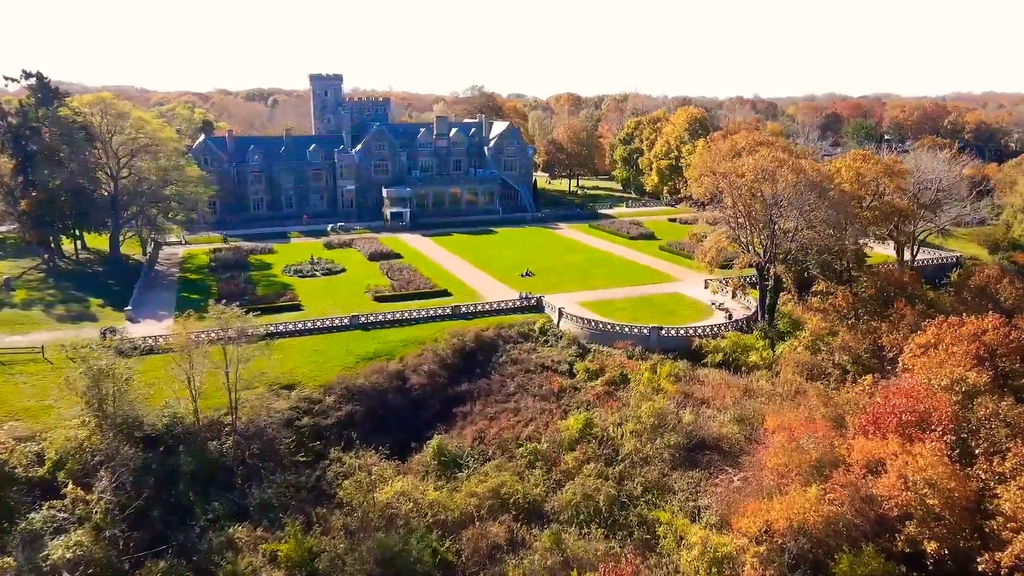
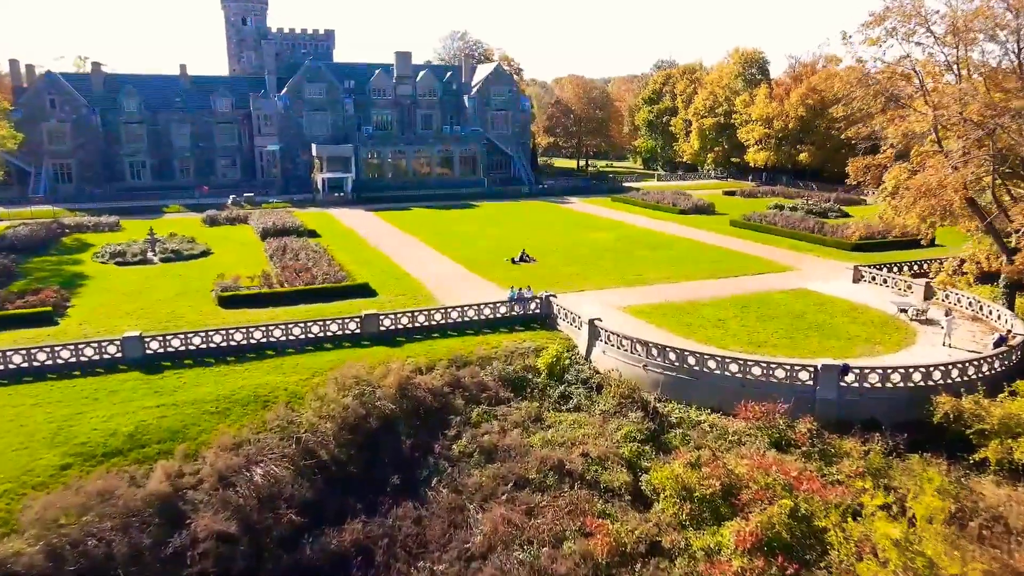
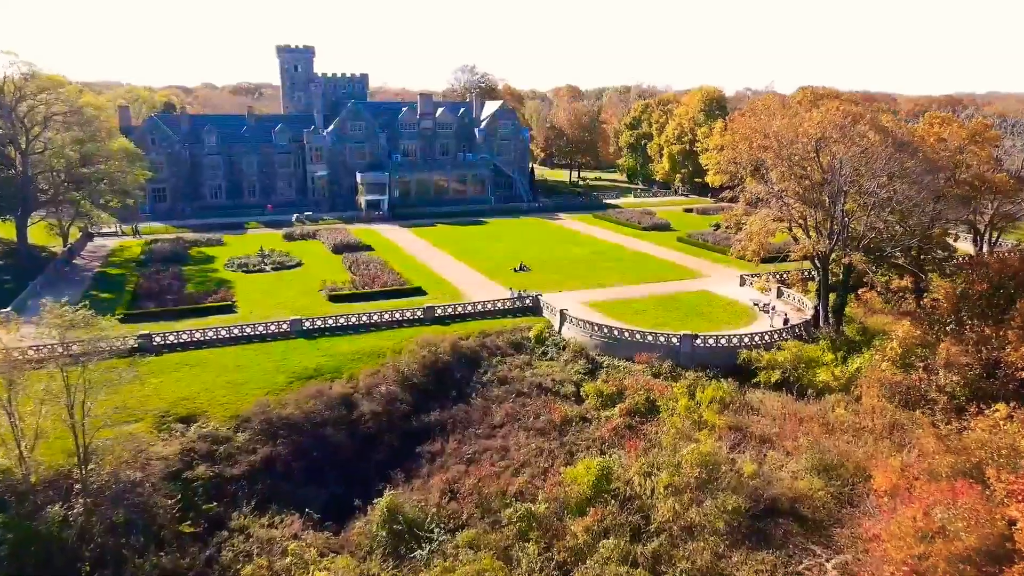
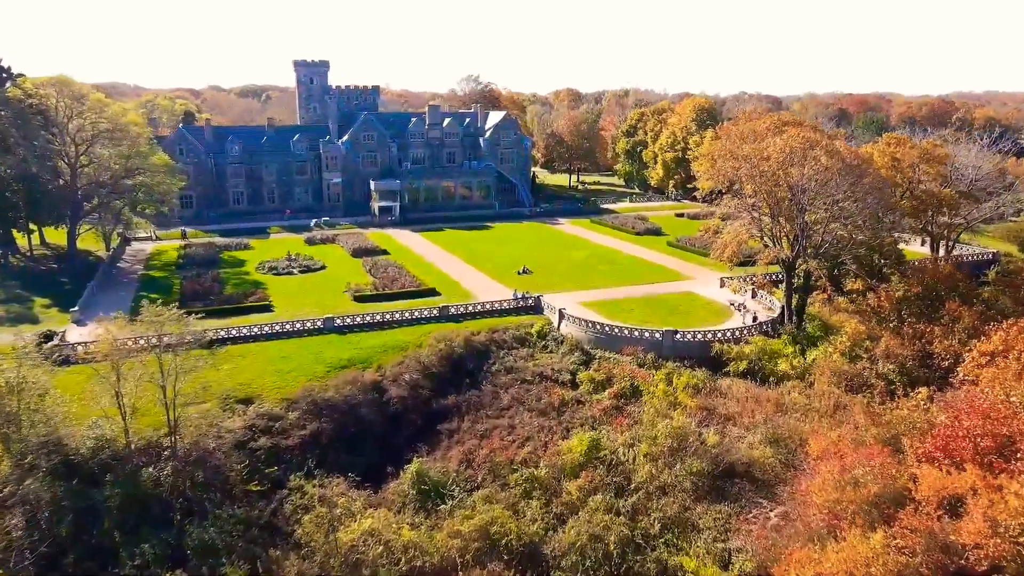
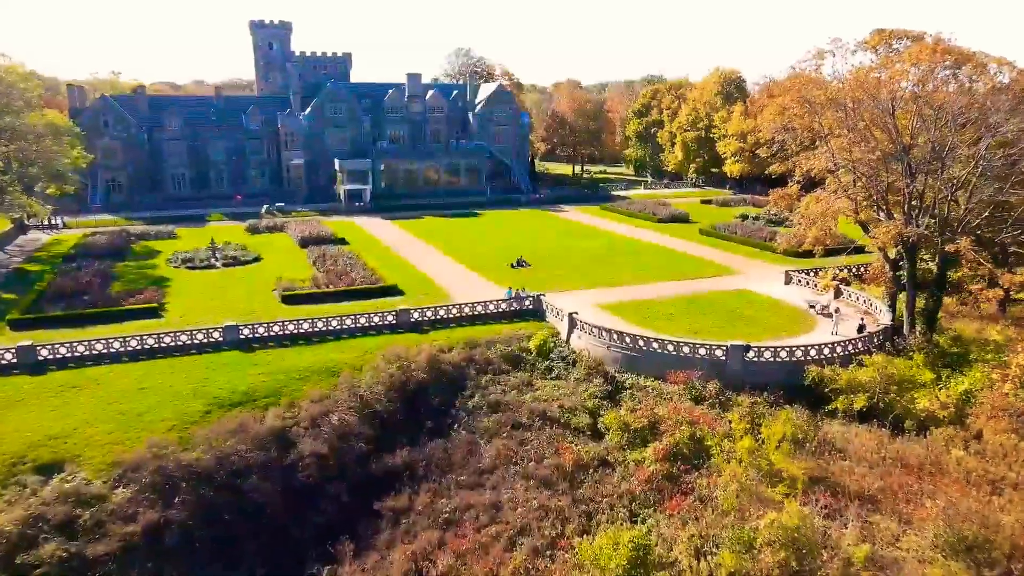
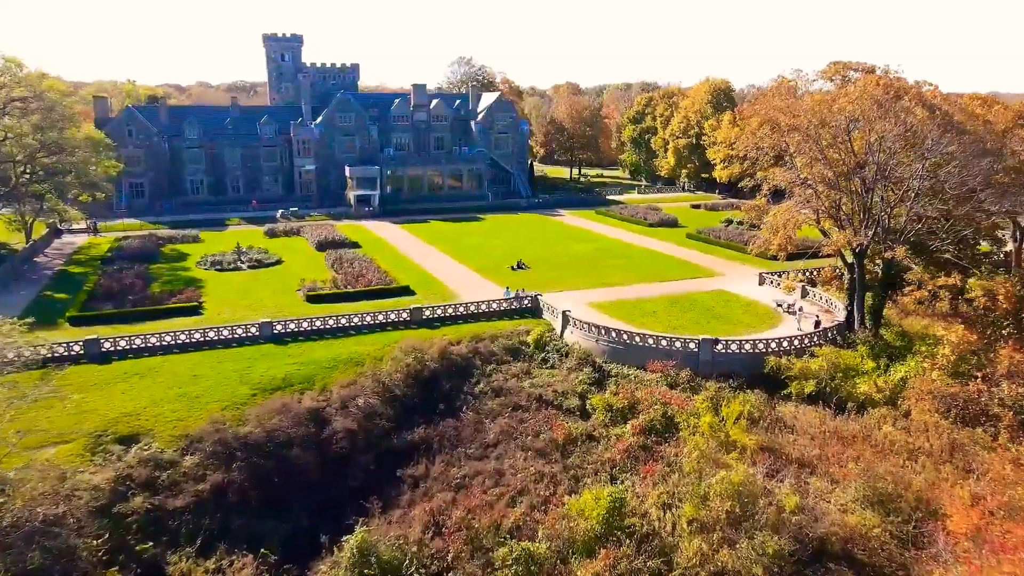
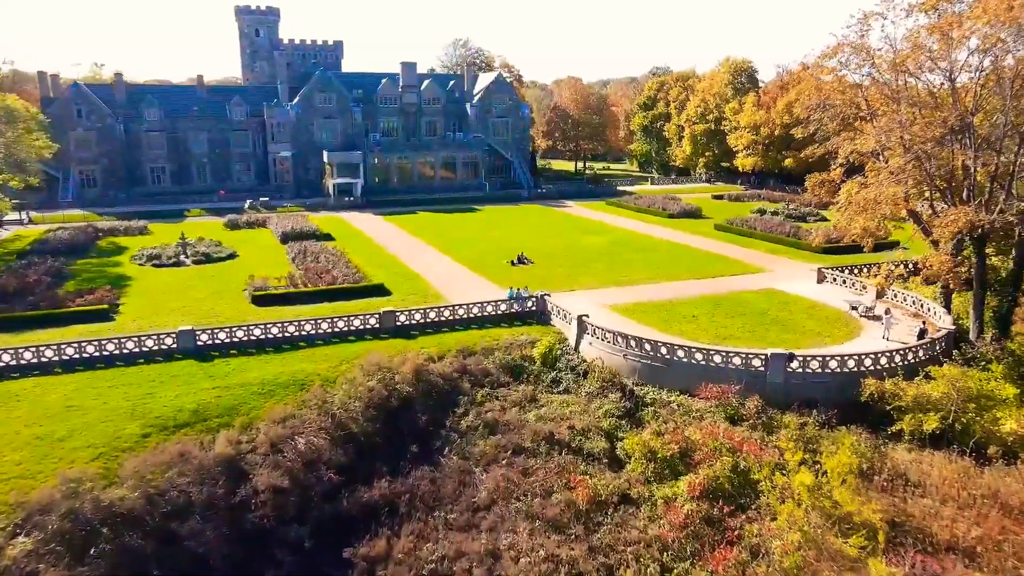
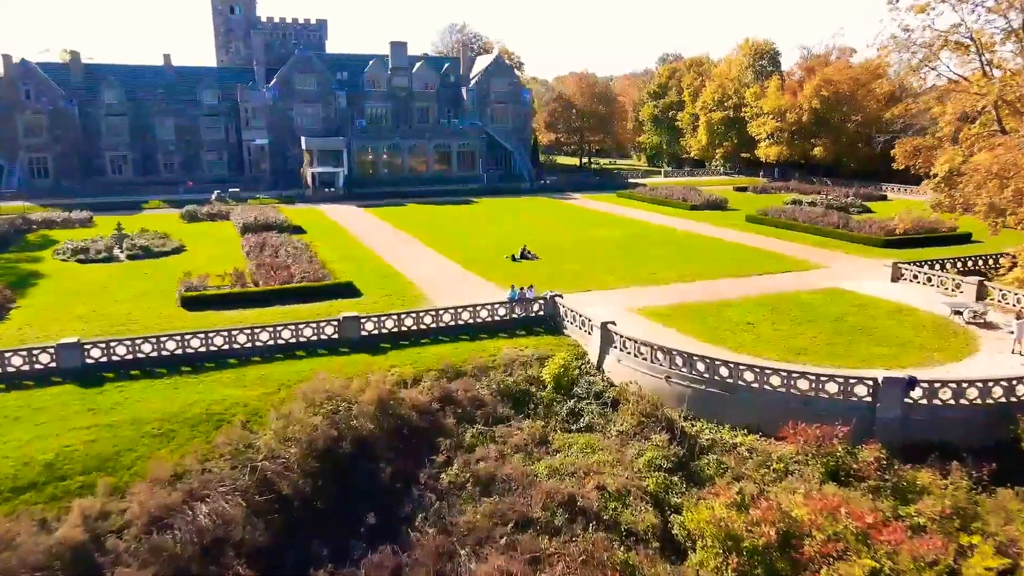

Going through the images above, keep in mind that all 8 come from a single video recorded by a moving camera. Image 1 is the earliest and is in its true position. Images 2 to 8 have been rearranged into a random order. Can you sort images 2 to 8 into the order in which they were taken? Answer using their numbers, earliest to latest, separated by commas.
4, 3, 6, 5, 7, 2, 8
